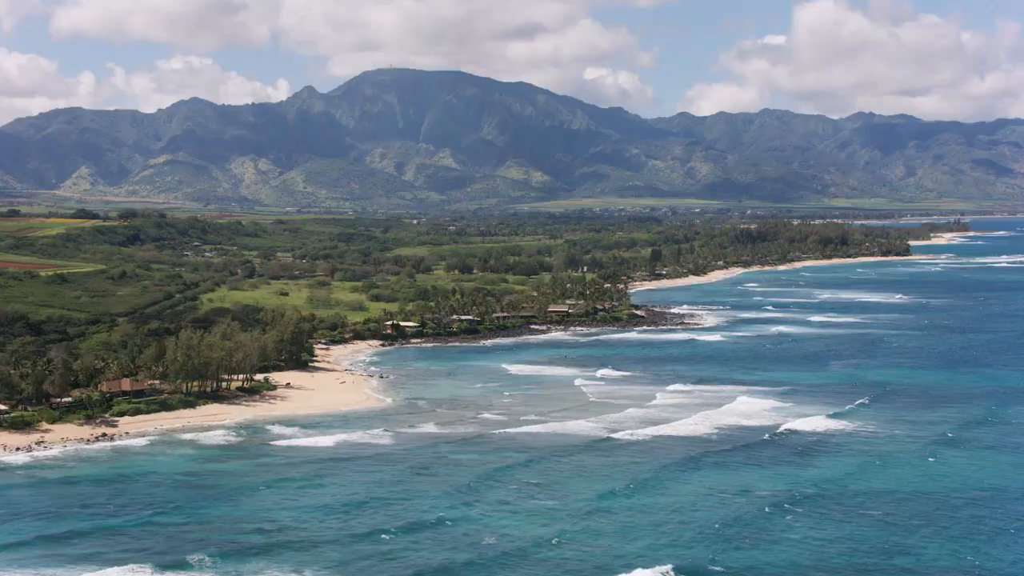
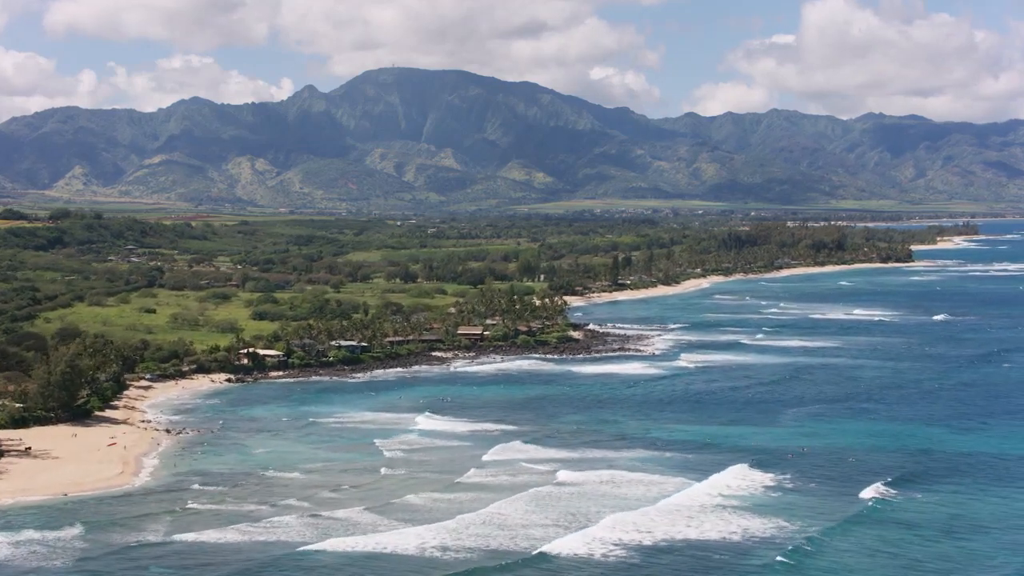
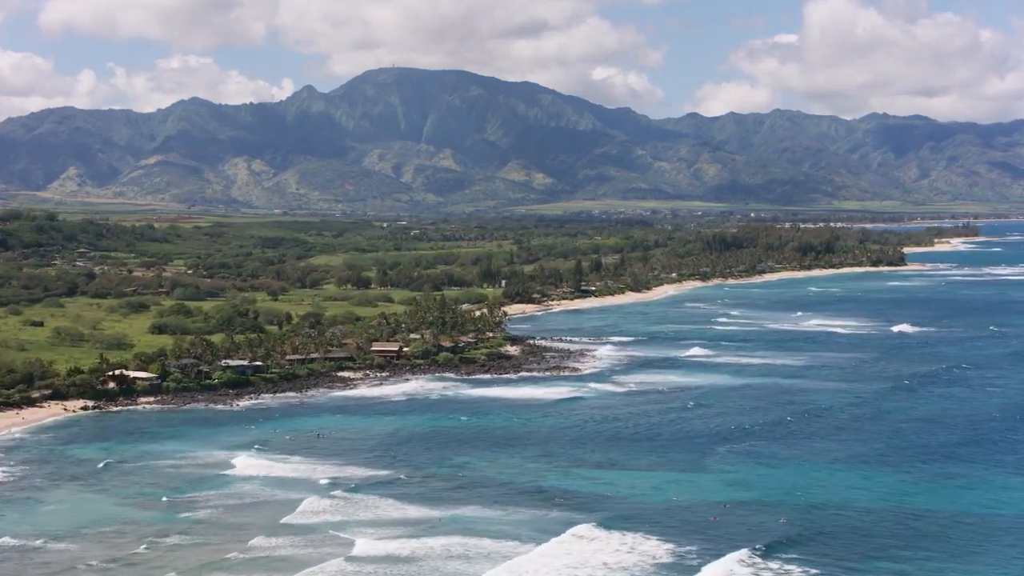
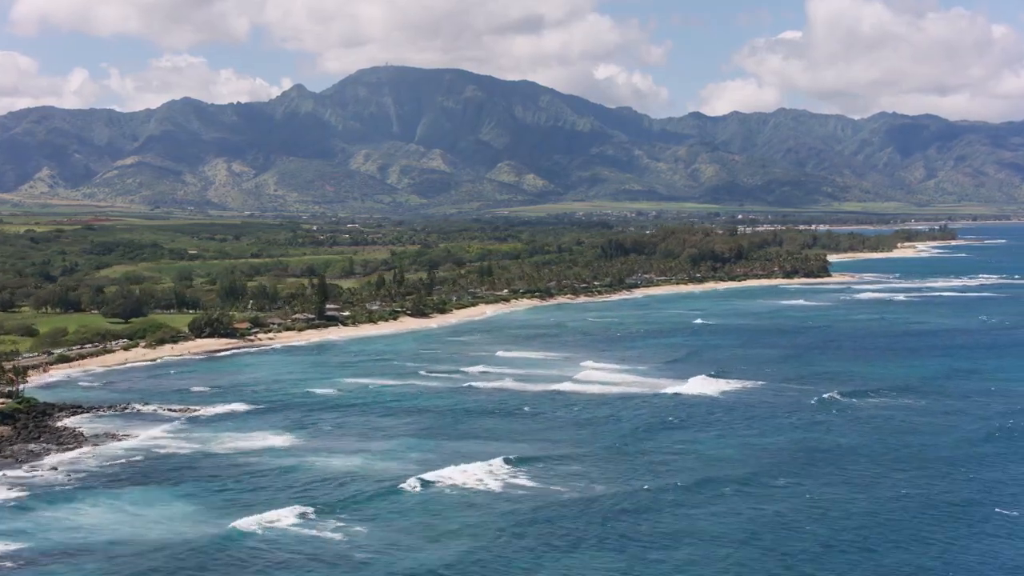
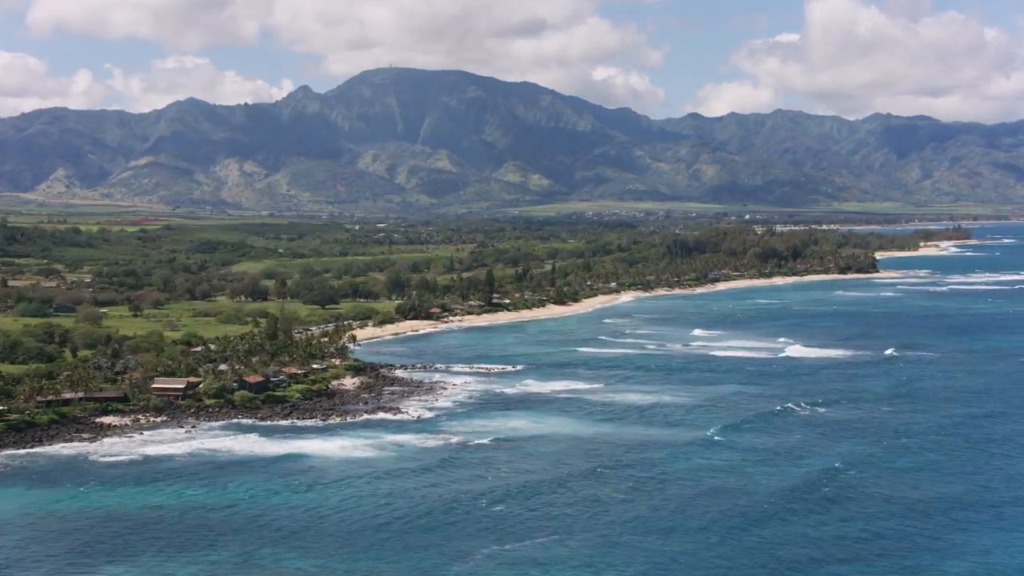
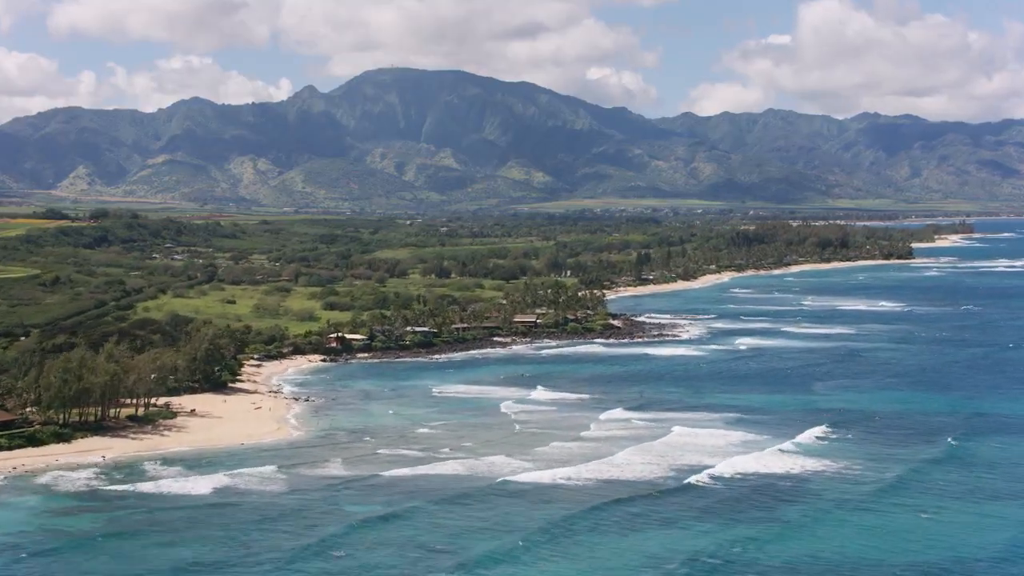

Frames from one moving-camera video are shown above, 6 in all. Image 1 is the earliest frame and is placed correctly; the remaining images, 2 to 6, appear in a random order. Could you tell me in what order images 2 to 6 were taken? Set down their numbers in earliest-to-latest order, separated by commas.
6, 2, 3, 5, 4
